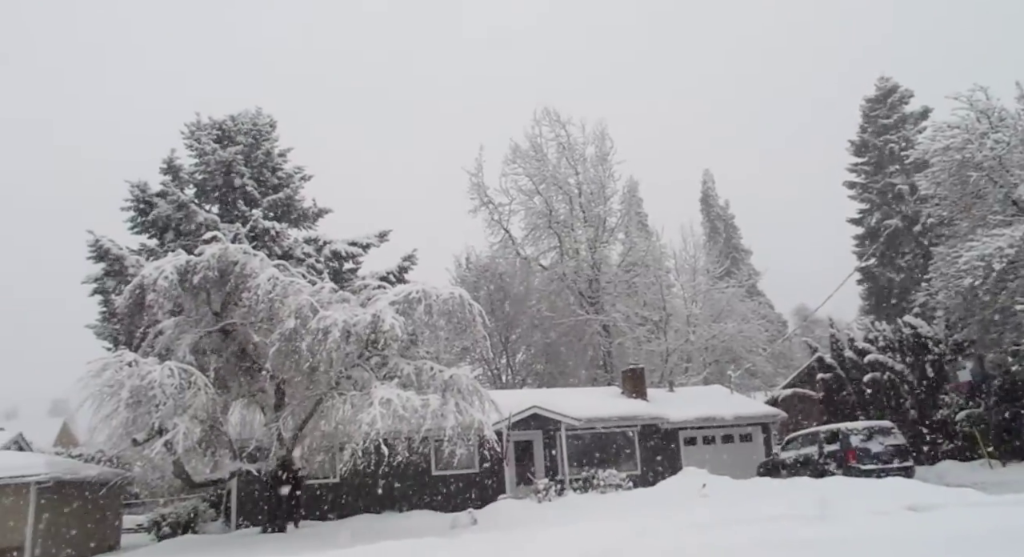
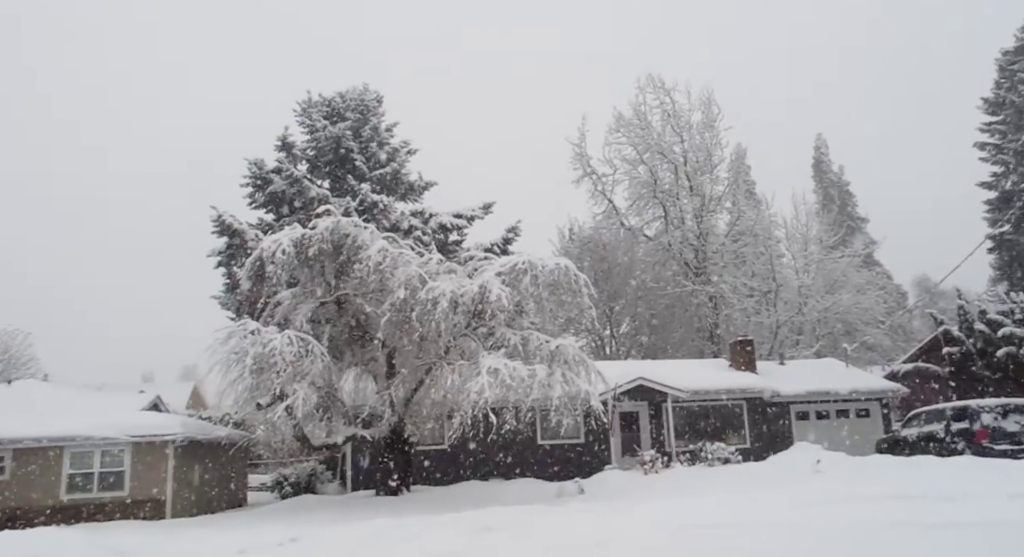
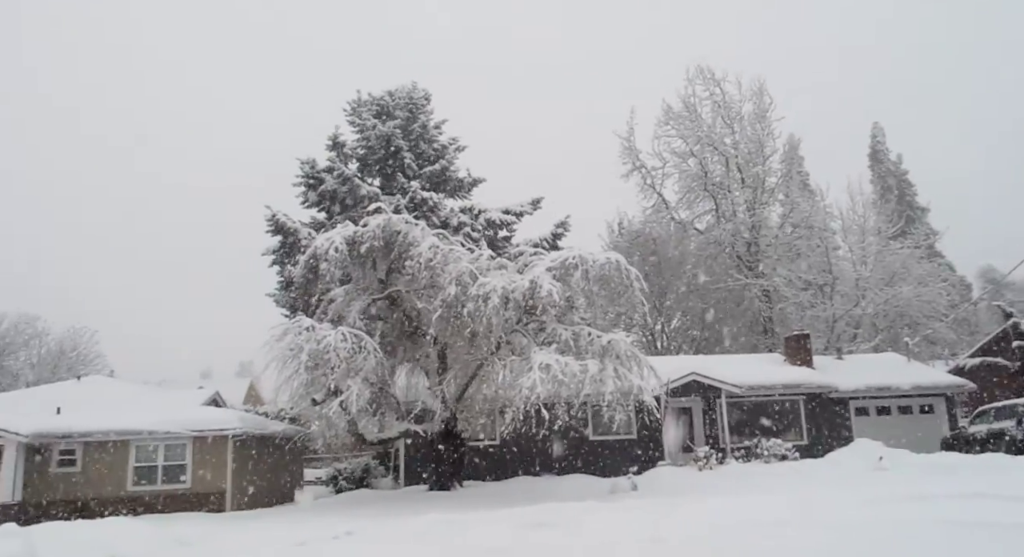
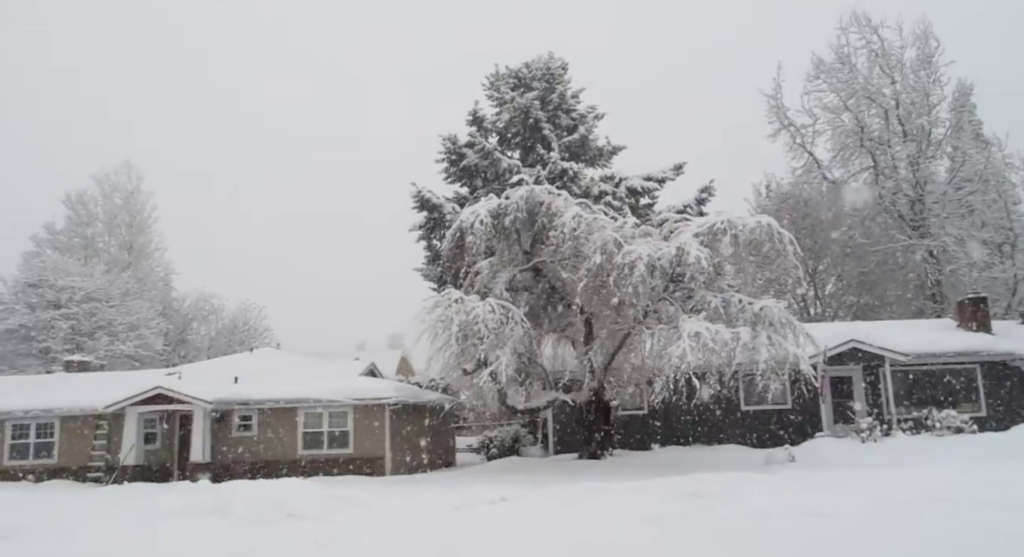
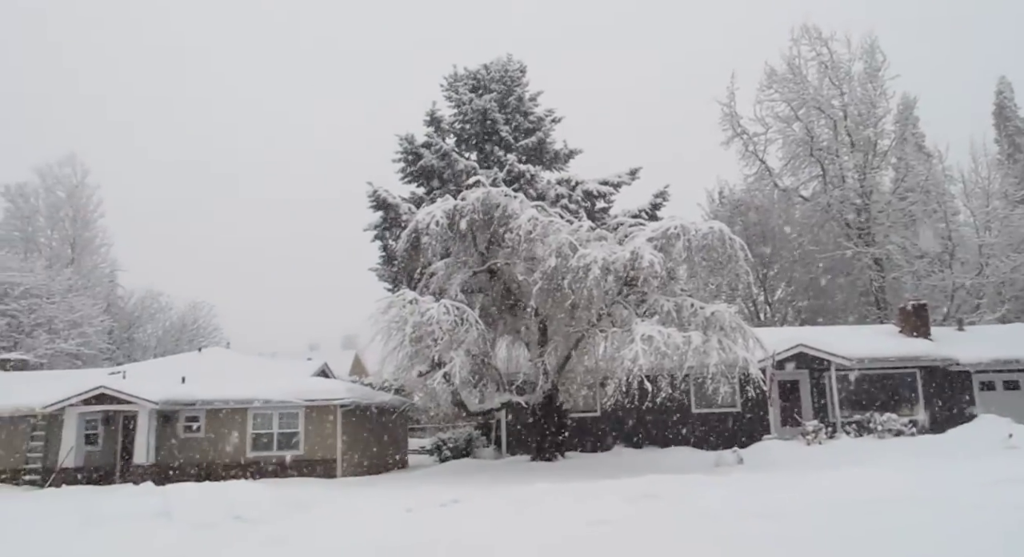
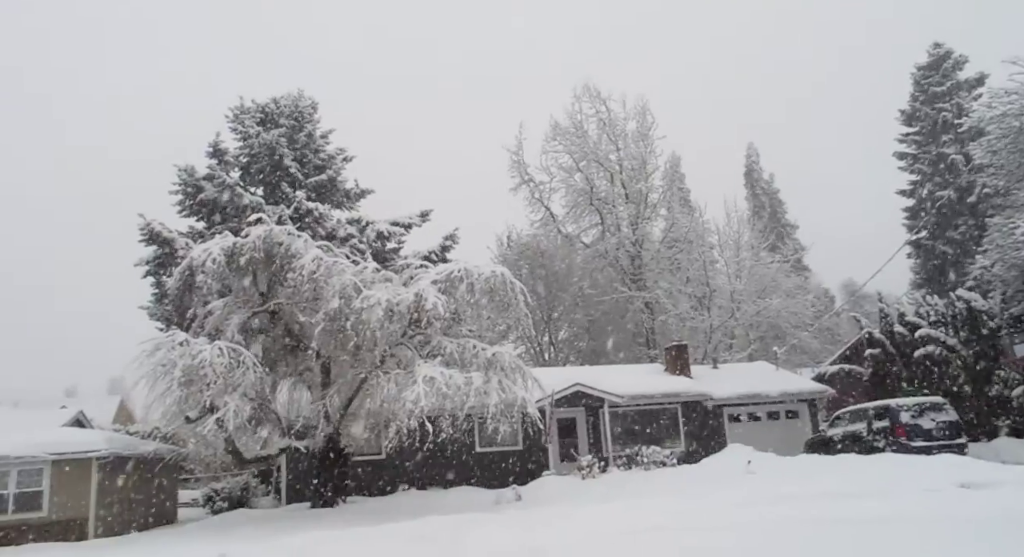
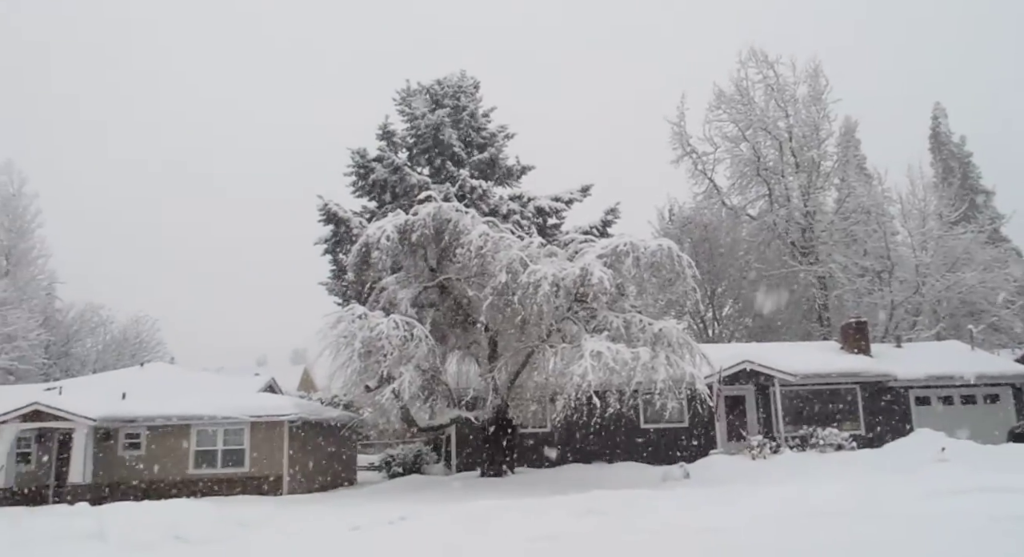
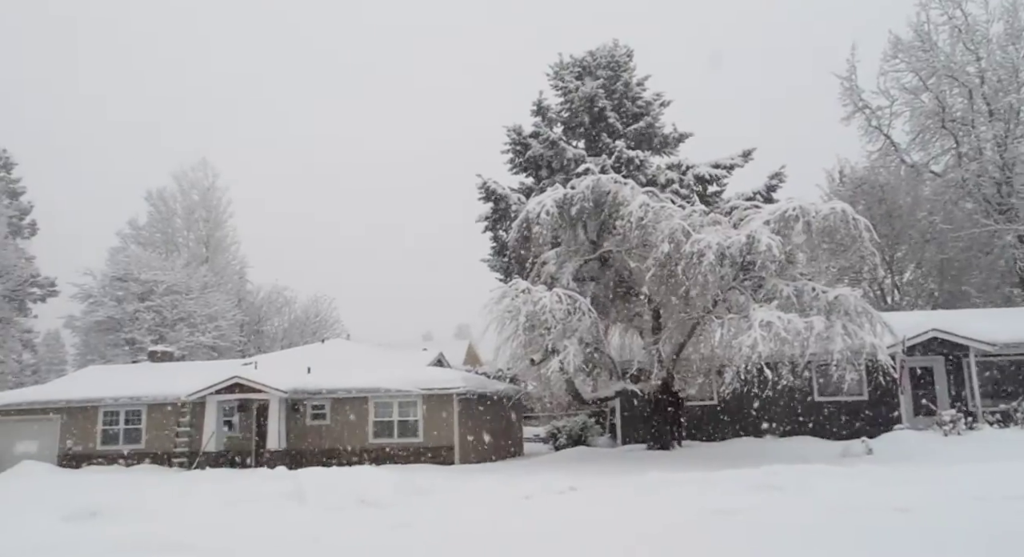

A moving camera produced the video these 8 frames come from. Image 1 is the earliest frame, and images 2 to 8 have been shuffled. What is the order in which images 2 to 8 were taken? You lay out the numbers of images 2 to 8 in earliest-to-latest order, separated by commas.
6, 2, 3, 7, 5, 4, 8
